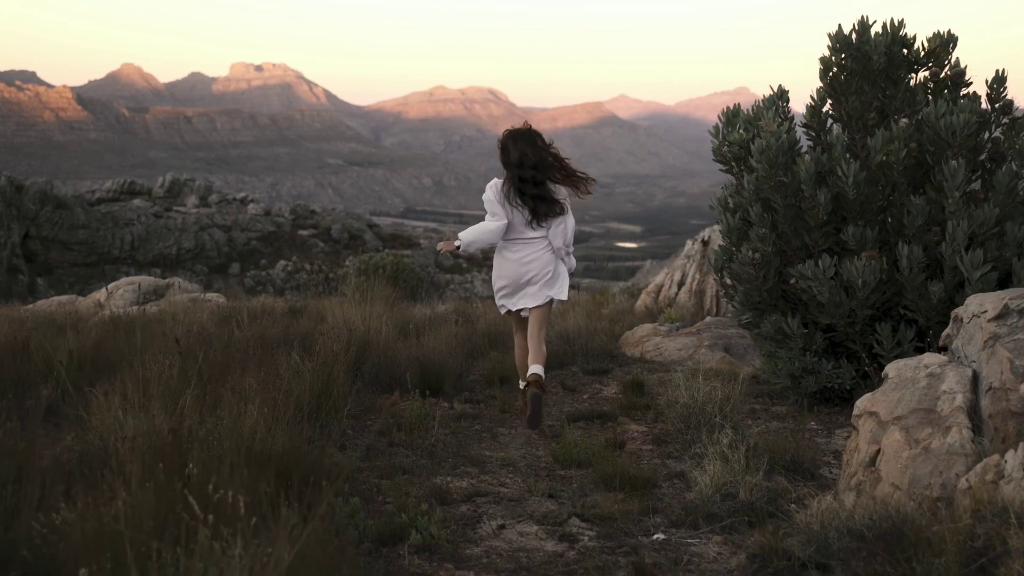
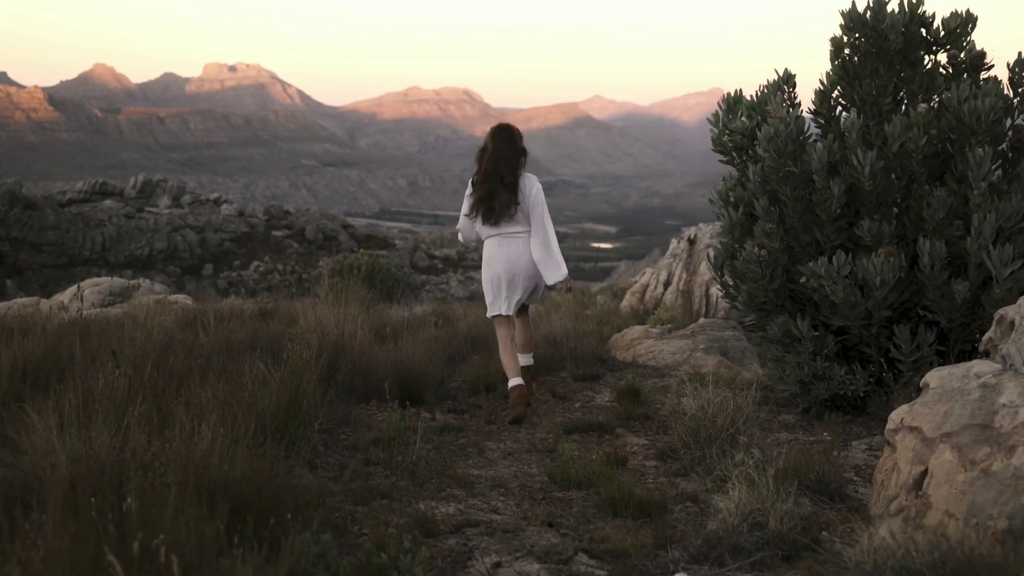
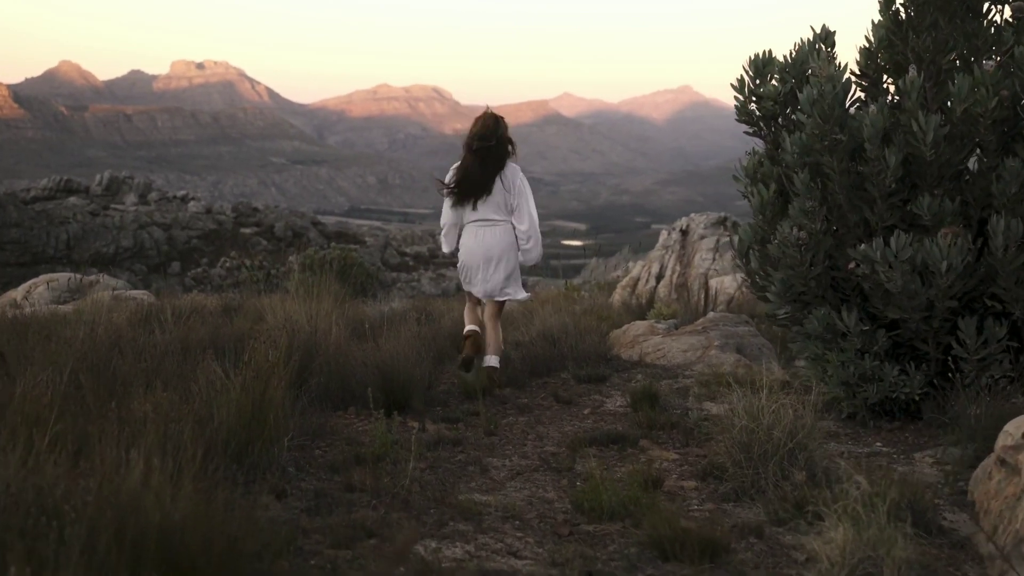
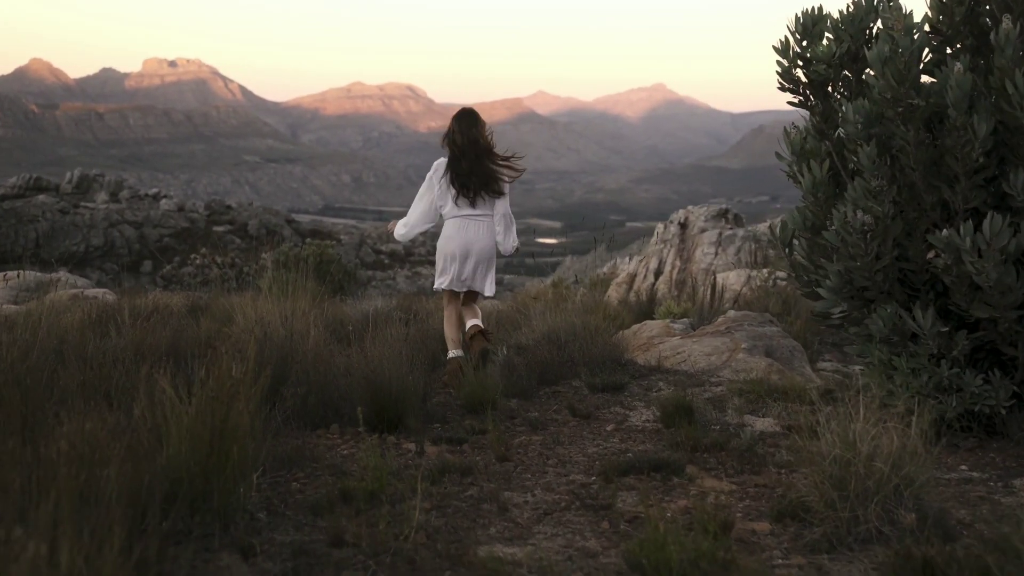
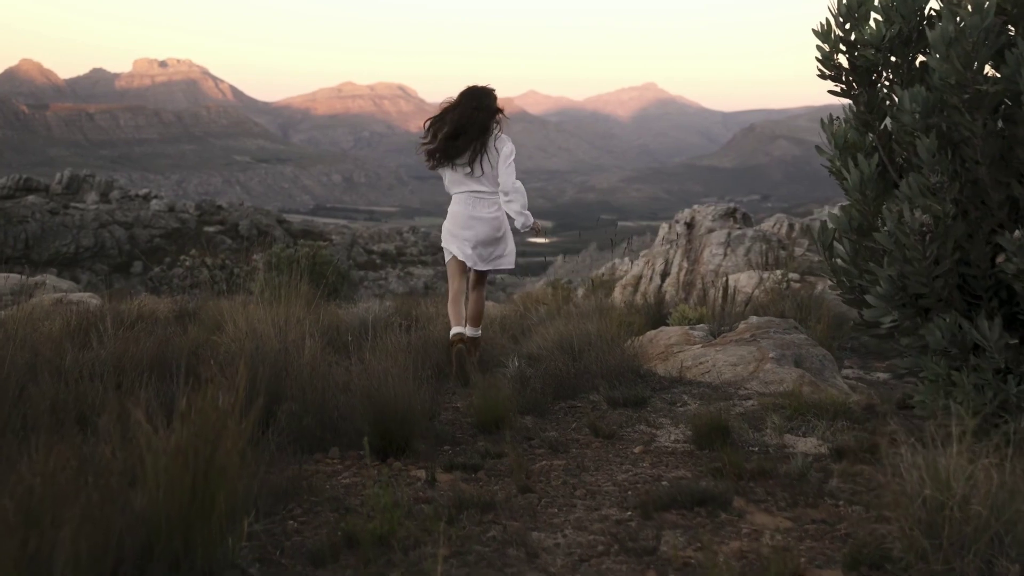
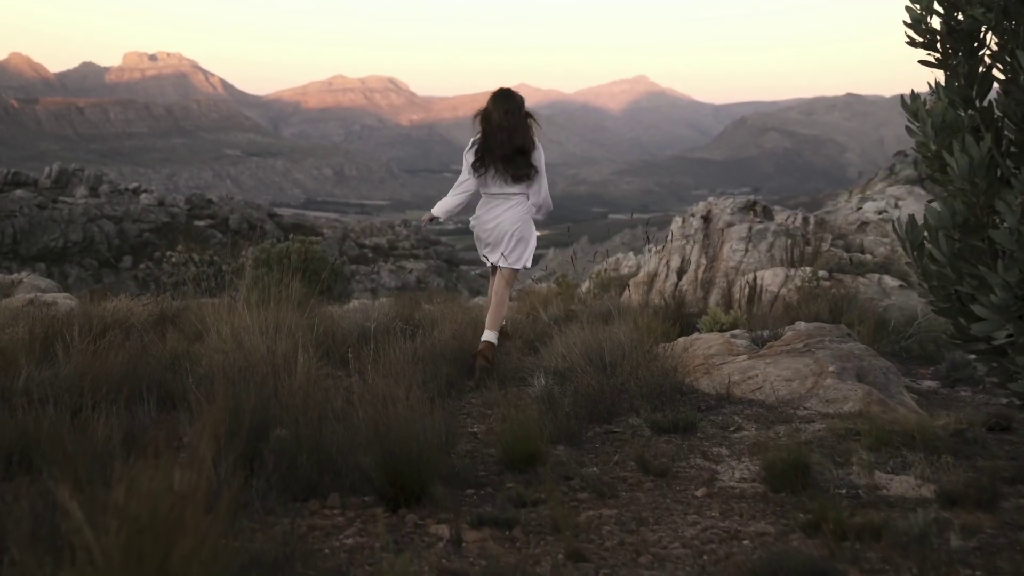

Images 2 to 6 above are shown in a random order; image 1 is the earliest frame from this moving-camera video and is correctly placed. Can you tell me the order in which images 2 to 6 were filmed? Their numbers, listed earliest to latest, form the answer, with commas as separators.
2, 3, 4, 5, 6
